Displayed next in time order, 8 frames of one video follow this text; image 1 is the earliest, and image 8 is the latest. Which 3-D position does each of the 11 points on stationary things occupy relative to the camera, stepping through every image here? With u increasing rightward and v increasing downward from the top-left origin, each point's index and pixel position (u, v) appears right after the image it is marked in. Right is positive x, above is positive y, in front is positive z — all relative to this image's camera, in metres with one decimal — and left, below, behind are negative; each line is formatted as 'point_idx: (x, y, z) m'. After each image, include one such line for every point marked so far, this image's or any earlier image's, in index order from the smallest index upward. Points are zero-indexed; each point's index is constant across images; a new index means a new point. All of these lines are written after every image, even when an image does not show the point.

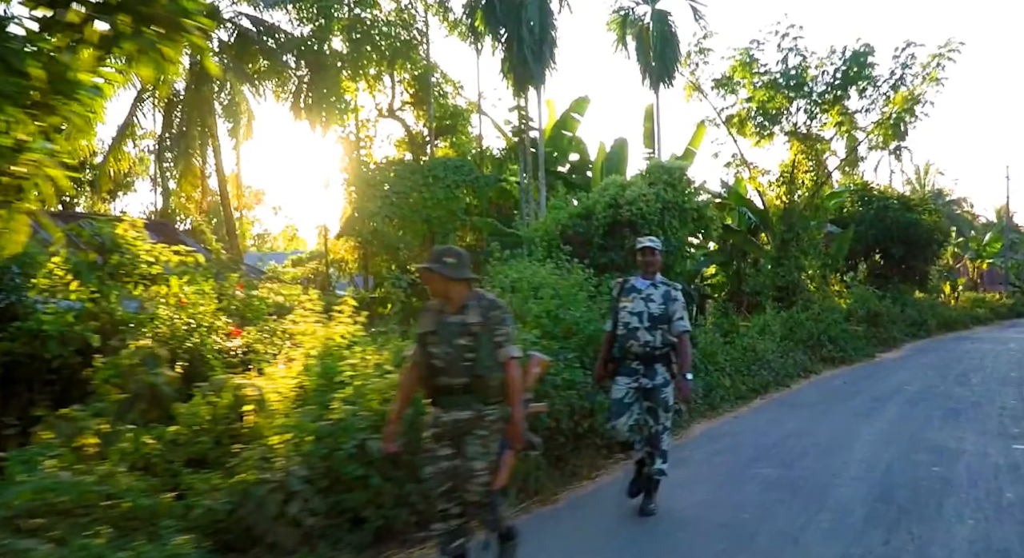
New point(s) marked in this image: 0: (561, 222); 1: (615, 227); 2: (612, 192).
0: (+0.9, +1.0, +12.8) m
1: (+1.8, +0.9, +12.6) m
2: (+1.8, +1.5, +12.8) m
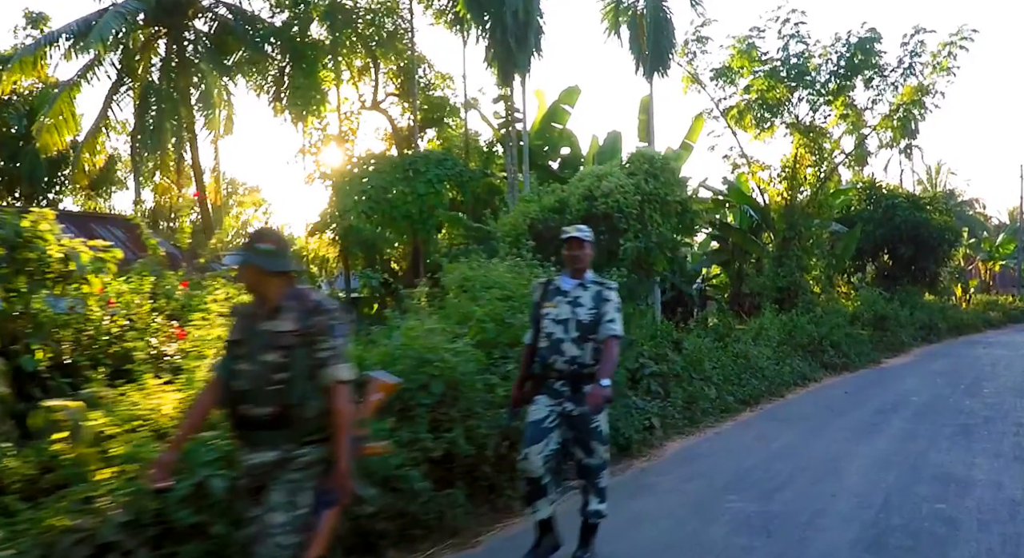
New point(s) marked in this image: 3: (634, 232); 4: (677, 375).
0: (+0.3, +1.1, +11.7) m
1: (+1.2, +0.9, +11.4) m
2: (+1.2, +1.6, +11.6) m
3: (+1.9, +0.7, +11.3) m
4: (+2.5, -1.4, +10.9) m
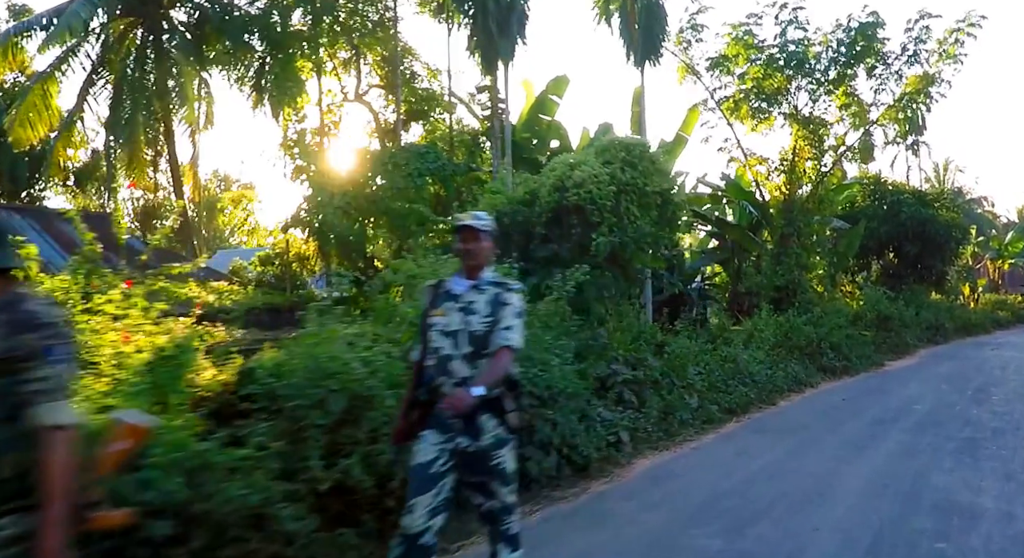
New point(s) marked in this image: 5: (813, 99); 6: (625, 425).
0: (-0.2, +1.1, +10.8) m
1: (+0.7, +1.0, +10.5) m
2: (+0.7, +1.6, +10.7) m
3: (+1.4, +0.8, +10.3) m
4: (+1.9, -1.4, +9.9) m
5: (+8.3, +4.9, +19.9) m
6: (+1.3, -1.7, +8.4) m
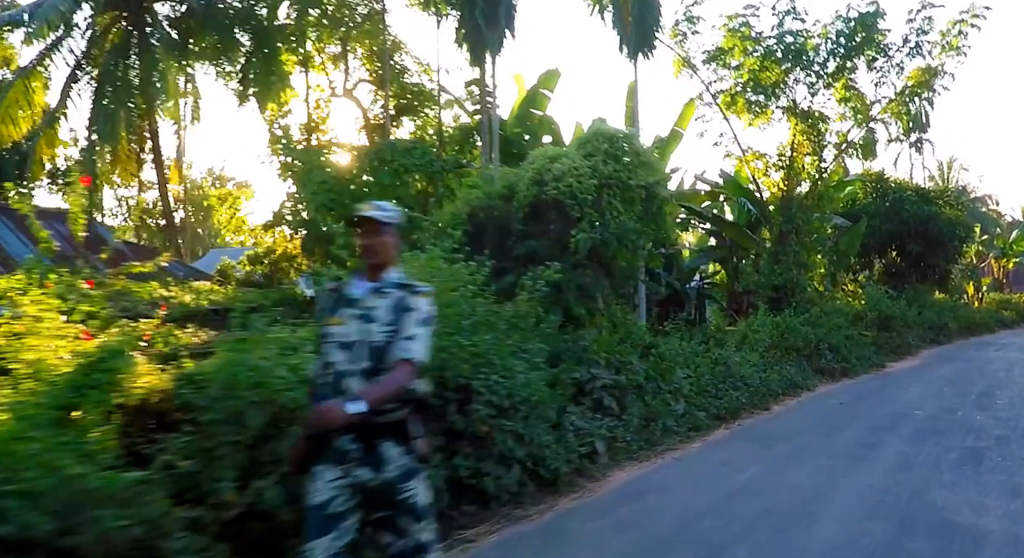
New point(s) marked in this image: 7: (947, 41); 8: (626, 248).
0: (-0.5, +1.1, +10.2) m
1: (+0.4, +1.0, +9.9) m
2: (+0.4, +1.6, +10.1) m
3: (+1.1, +0.8, +9.8) m
4: (+1.6, -1.4, +9.4) m
5: (+8.0, +5.0, +19.3) m
6: (+0.9, -1.7, +7.8) m
7: (+11.7, +6.4, +19.5) m
8: (+1.6, +0.4, +10.1) m
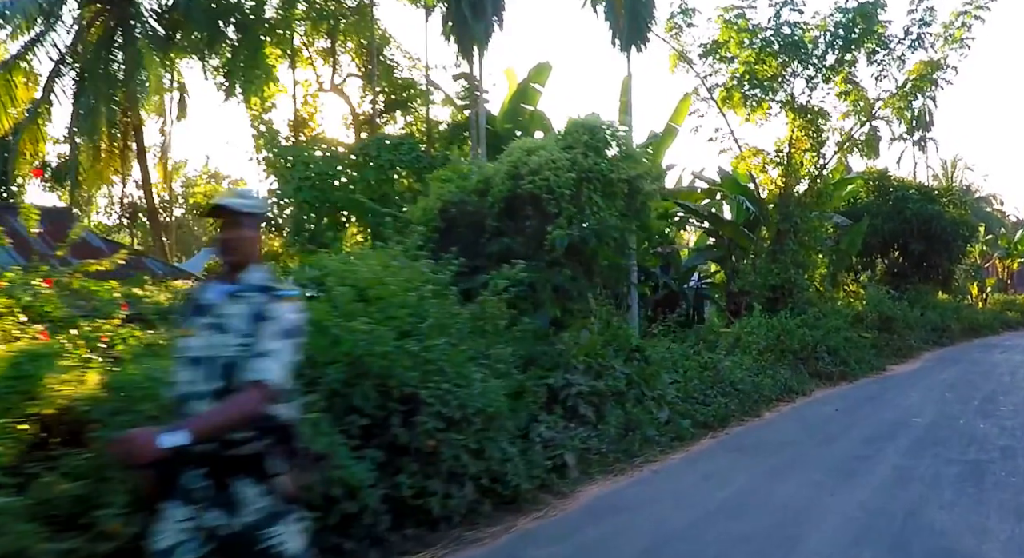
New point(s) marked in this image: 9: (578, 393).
0: (-0.9, +1.1, +9.6) m
1: (0.0, +1.0, +9.4) m
2: (0.0, +1.6, +9.6) m
3: (+0.7, +0.8, +9.2) m
4: (+1.3, -1.4, +8.8) m
5: (+7.7, +5.0, +18.7) m
6: (+0.6, -1.7, +7.3) m
7: (+11.4, +6.4, +18.8) m
8: (+1.2, +0.4, +9.5) m
9: (+0.7, -1.3, +8.1) m
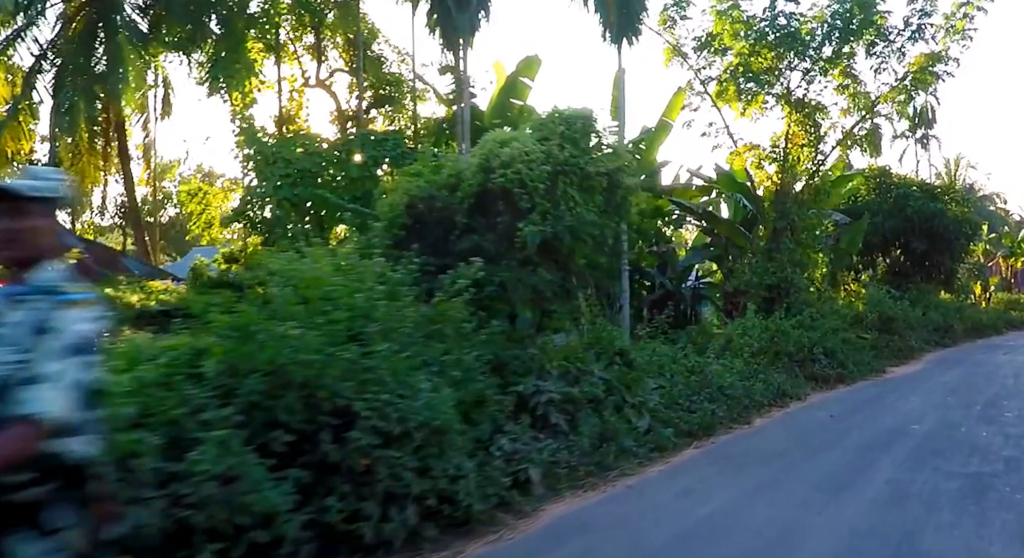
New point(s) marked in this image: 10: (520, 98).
0: (-1.2, +1.1, +9.1) m
1: (-0.3, +1.0, +8.8) m
2: (-0.3, +1.6, +9.0) m
3: (+0.4, +0.8, +8.6) m
4: (+0.9, -1.4, +8.2) m
5: (+7.4, +5.0, +18.1) m
6: (+0.2, -1.7, +6.7) m
7: (+11.1, +6.4, +18.2) m
8: (+0.9, +0.4, +8.9) m
9: (+0.4, -1.3, +7.6) m
10: (+0.2, +5.0, +20.0) m
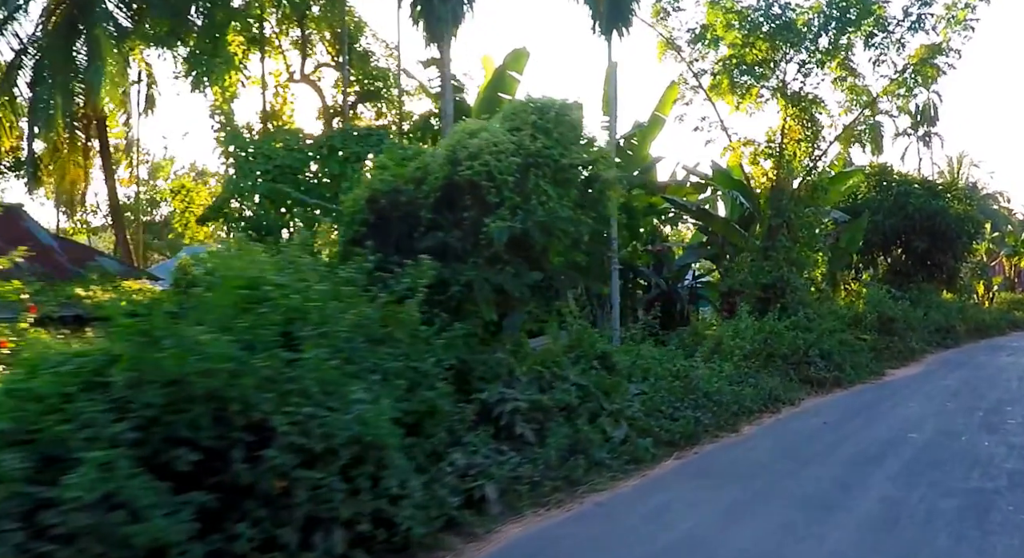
0: (-1.6, +1.1, +8.5) m
1: (-0.7, +1.0, +8.2) m
2: (-0.7, +1.6, +8.4) m
3: (0.0, +0.8, +8.1) m
4: (+0.5, -1.4, +7.7) m
5: (+7.1, +5.0, +17.6) m
6: (-0.1, -1.7, +6.1) m
7: (+10.7, +6.4, +17.6) m
8: (+0.5, +0.4, +8.4) m
9: (0.0, -1.3, +7.0) m
10: (-0.1, +5.0, +19.4) m
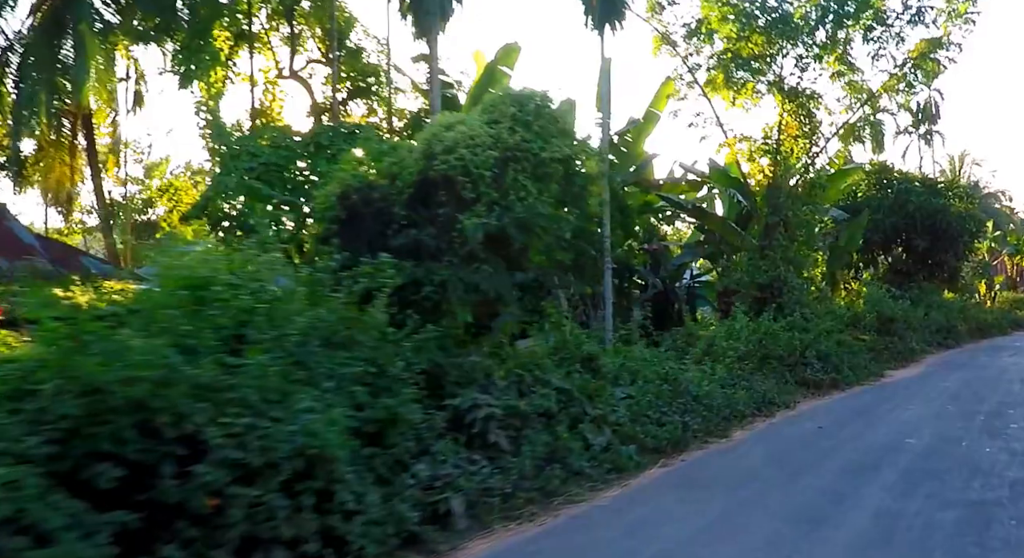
0: (-1.8, +1.1, +8.2) m
1: (-0.9, +1.0, +7.9) m
2: (-0.9, +1.6, +8.1) m
3: (-0.2, +0.8, +7.7) m
4: (+0.3, -1.4, +7.3) m
5: (+6.8, +5.0, +17.2) m
6: (-0.4, -1.6, +5.8) m
7: (+10.5, +6.4, +17.2) m
8: (+0.3, +0.5, +8.0) m
9: (-0.2, -1.3, +6.6) m
10: (-0.3, +5.0, +19.1) m
